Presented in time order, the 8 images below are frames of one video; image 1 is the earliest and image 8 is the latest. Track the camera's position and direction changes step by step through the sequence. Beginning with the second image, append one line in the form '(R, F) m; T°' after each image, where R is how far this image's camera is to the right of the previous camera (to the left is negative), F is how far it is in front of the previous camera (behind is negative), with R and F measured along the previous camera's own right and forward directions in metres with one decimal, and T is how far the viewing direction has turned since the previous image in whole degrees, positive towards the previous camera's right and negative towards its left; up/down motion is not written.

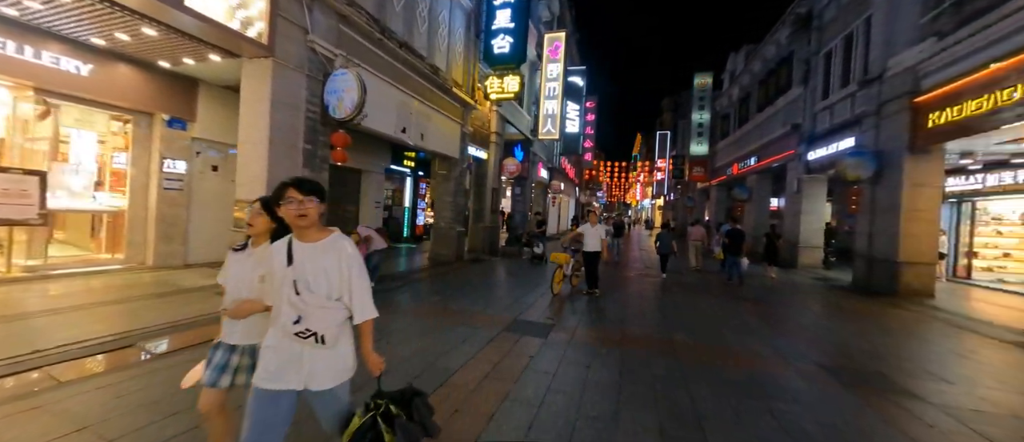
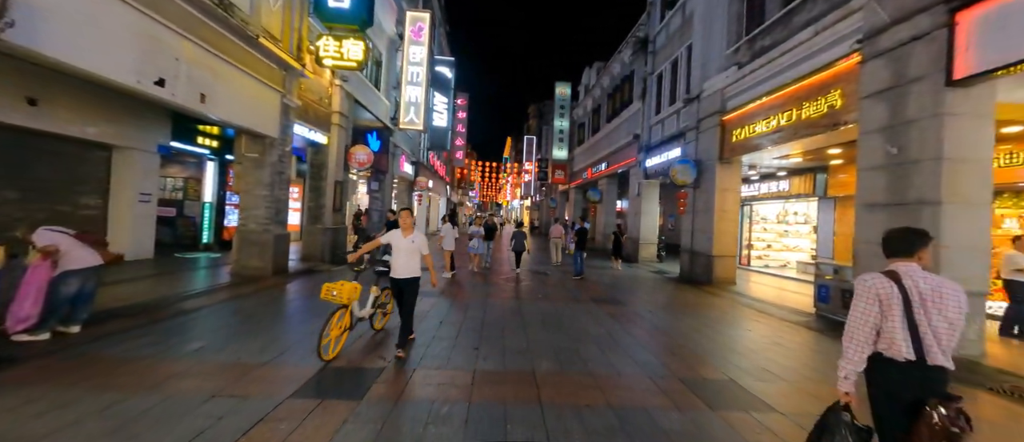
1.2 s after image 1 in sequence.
(+0.7, +1.4) m; +21°
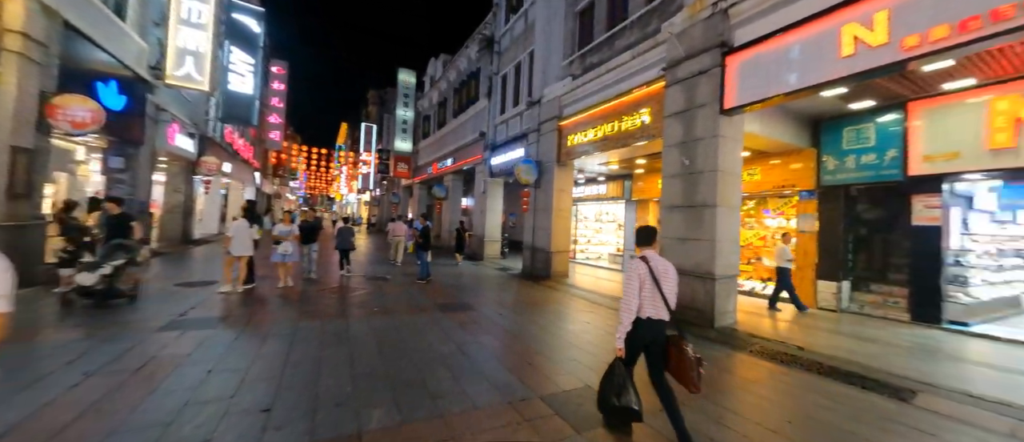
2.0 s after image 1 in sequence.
(+0.2, +1.0) m; +26°
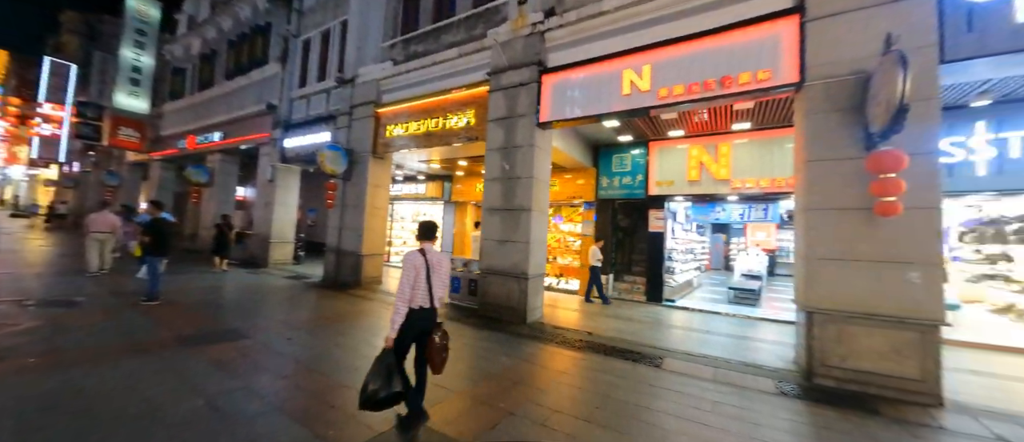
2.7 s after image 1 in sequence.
(0.0, +0.6) m; +30°
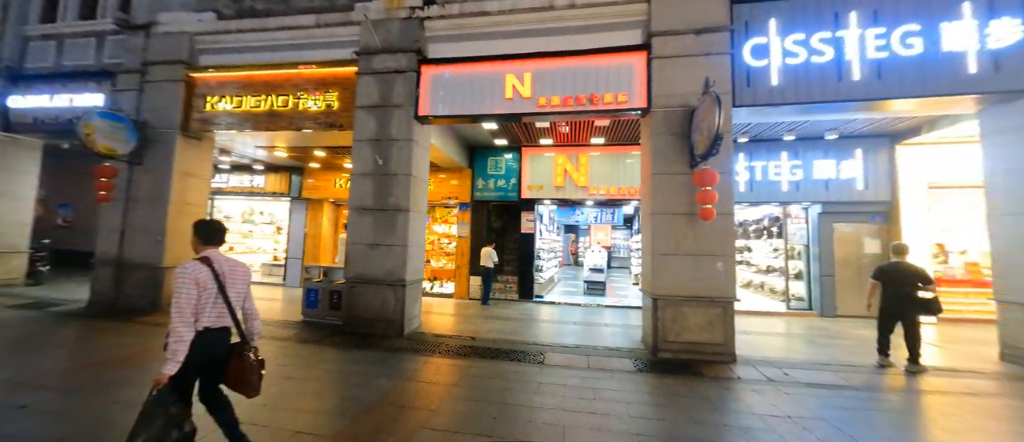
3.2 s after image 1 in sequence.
(-0.3, +0.3) m; +22°
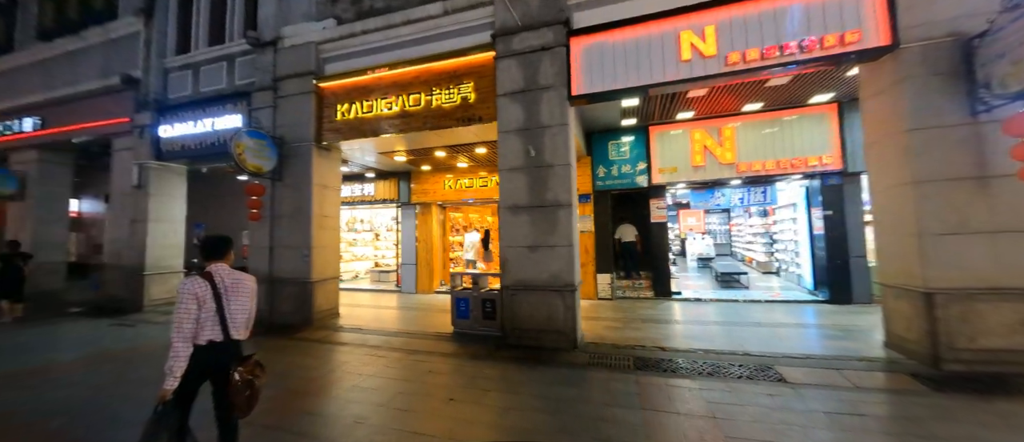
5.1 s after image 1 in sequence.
(-2.1, +0.7) m; -8°
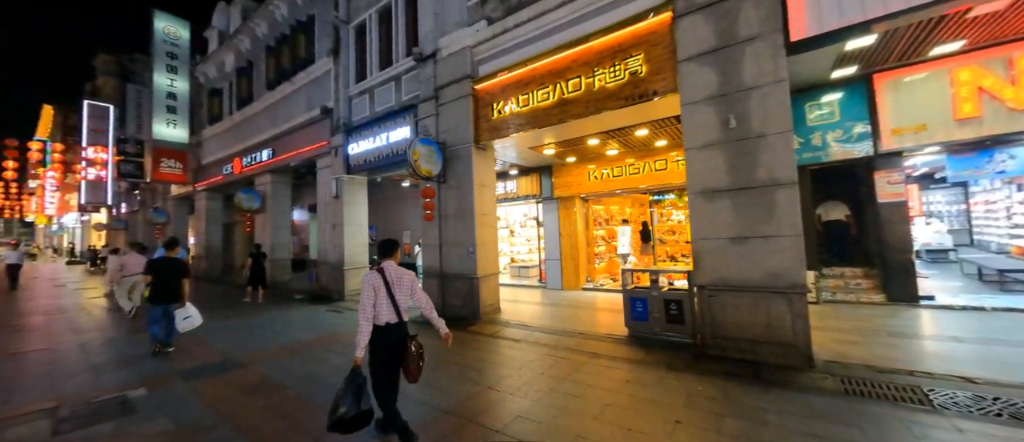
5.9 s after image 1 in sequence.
(-1.1, +0.3) m; -18°
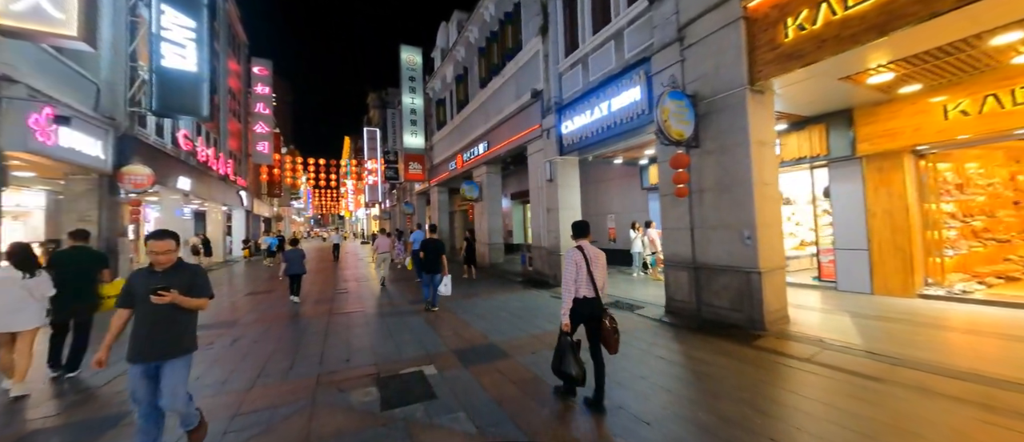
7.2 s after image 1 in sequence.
(-1.5, +0.9) m; -28°
